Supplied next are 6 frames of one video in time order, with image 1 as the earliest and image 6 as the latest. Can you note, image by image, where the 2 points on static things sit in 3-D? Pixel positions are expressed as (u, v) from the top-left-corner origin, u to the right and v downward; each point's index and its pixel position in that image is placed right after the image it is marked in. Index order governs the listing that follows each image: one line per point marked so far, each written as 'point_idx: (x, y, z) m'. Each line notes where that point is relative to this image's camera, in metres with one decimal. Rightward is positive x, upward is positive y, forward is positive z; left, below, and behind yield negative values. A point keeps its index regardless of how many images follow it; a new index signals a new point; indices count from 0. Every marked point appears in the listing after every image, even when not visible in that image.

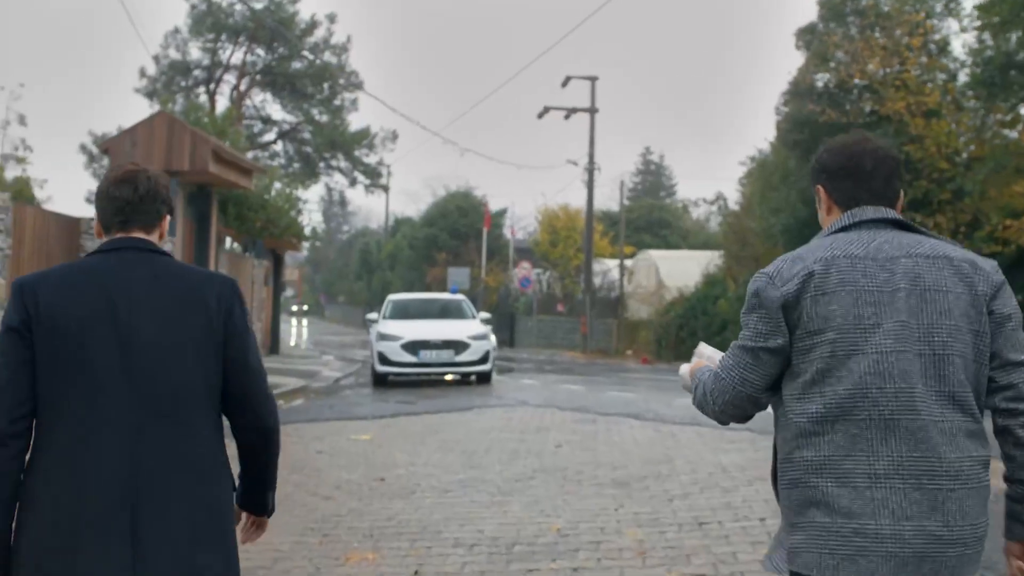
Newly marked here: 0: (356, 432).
0: (-1.4, -1.3, +10.4) m
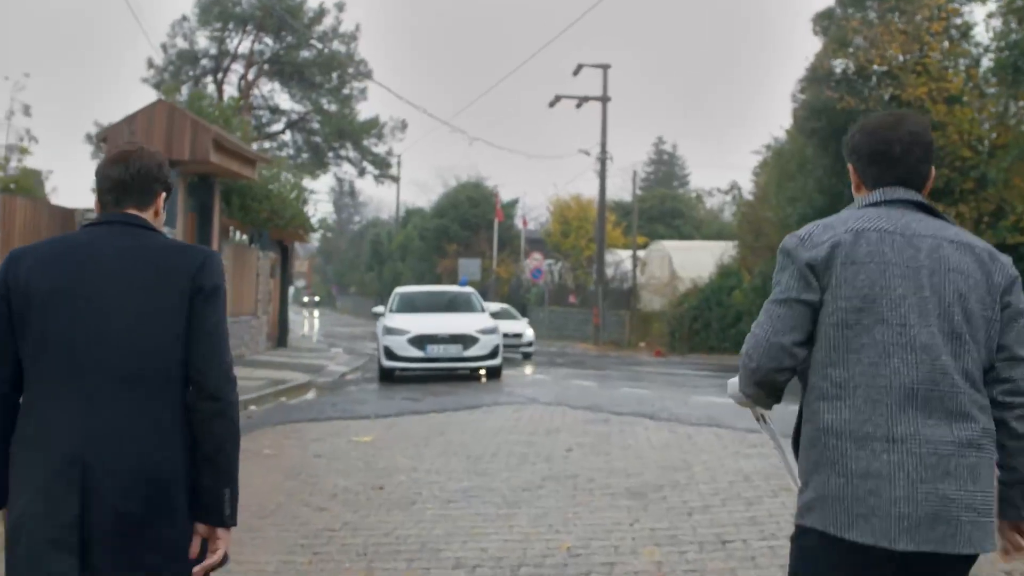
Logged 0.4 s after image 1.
0: (-1.3, -1.2, +10.0) m
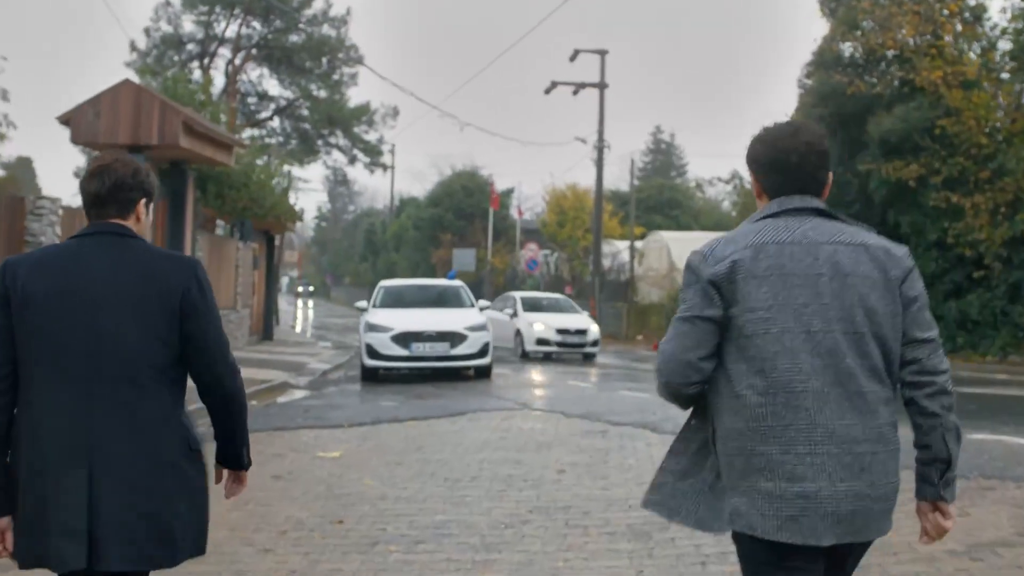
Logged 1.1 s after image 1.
0: (-1.4, -1.2, +9.0) m
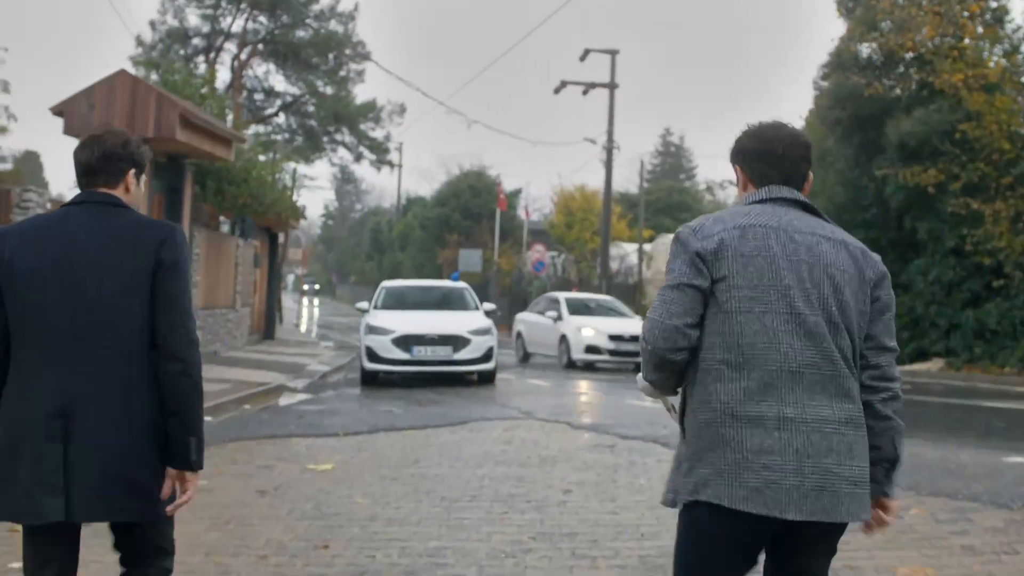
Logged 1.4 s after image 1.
0: (-1.4, -1.2, +8.5) m
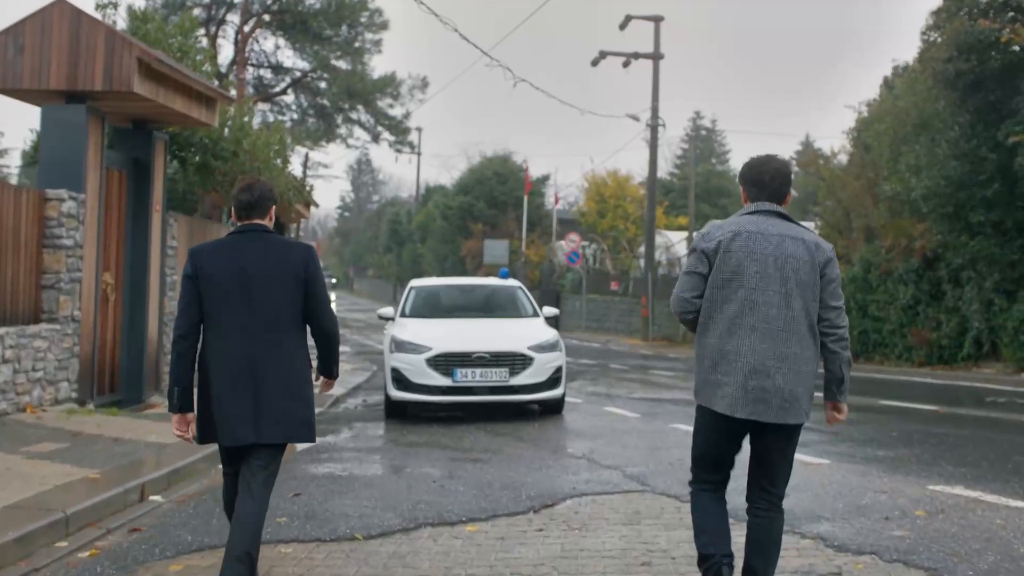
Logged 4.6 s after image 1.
0: (-0.8, -1.3, +4.7) m
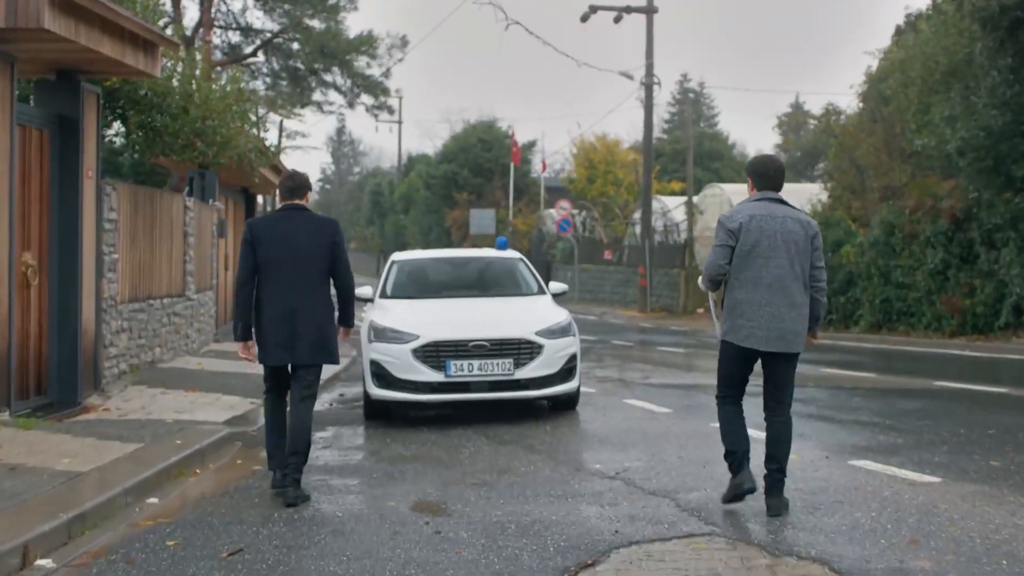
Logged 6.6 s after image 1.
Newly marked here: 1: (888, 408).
0: (-0.6, -1.2, +2.8) m
1: (+3.2, -1.0, +9.9) m
